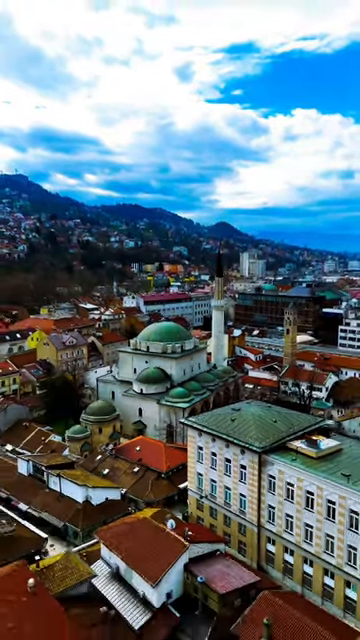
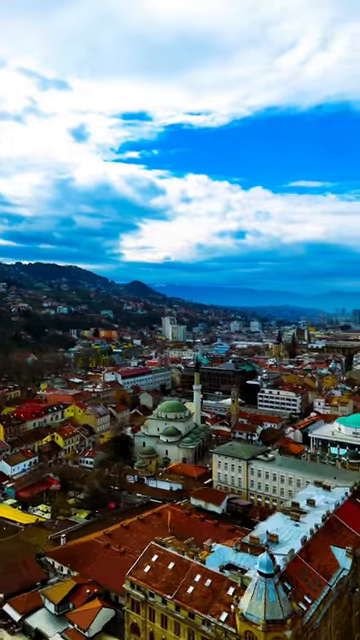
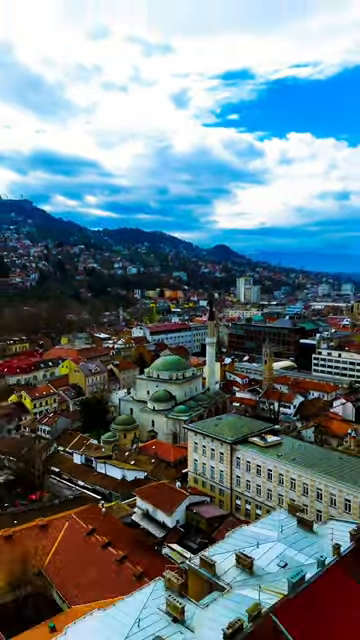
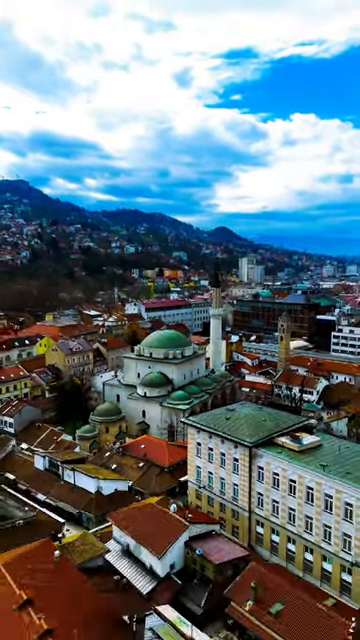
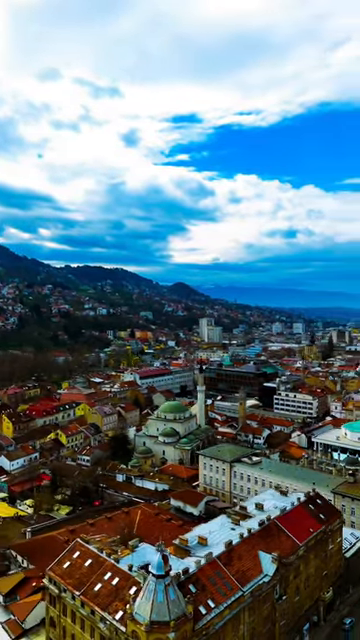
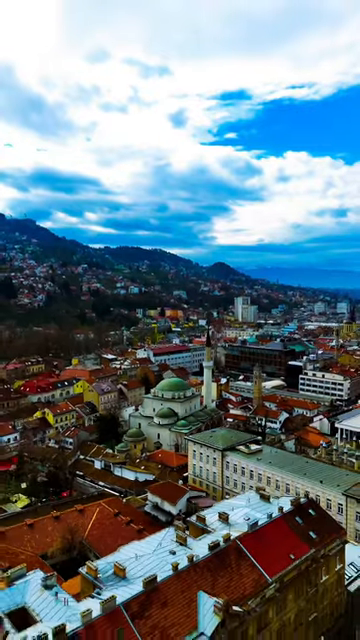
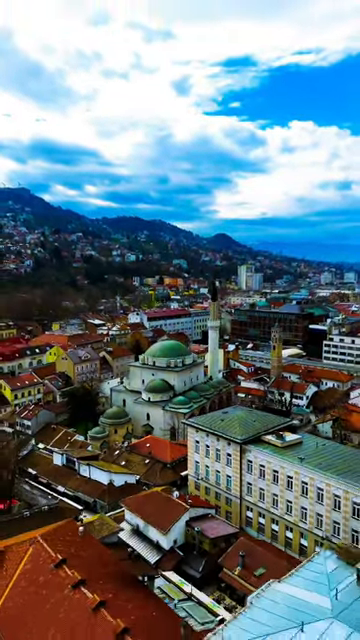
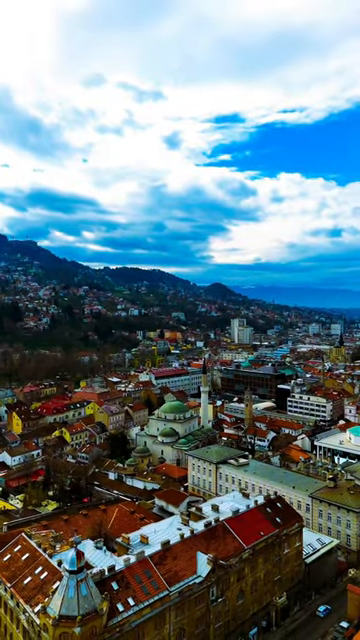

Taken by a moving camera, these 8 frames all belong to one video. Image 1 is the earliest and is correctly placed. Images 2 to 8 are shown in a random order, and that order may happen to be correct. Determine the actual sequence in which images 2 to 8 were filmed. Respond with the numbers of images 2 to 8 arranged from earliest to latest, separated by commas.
4, 7, 3, 6, 8, 5, 2
